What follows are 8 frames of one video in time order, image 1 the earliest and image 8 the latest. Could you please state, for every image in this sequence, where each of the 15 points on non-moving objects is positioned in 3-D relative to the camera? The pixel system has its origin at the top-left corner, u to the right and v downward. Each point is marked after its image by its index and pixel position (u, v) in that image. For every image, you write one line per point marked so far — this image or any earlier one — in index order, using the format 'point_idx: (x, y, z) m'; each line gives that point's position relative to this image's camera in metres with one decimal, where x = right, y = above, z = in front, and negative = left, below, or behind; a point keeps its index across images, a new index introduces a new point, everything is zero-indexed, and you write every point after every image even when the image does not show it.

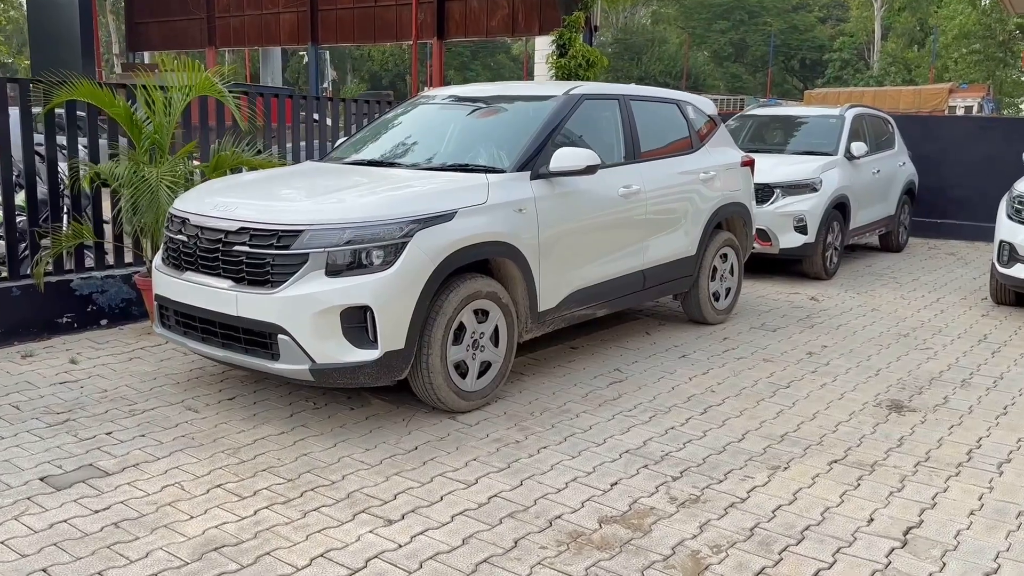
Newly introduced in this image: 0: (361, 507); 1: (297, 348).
0: (-0.6, -0.9, +3.6) m
1: (-1.1, -0.3, +4.3) m
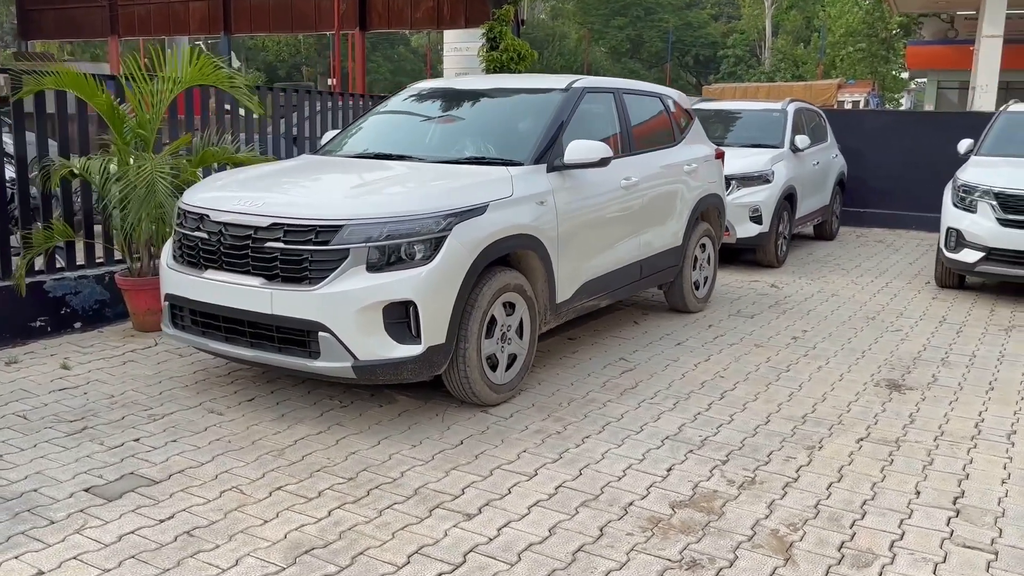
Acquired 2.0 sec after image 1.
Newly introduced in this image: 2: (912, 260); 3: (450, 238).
0: (-0.3, -0.9, +3.6) m
1: (-0.8, -0.3, +4.2) m
2: (+5.1, +0.4, +11.1) m
3: (-0.3, +0.2, +4.4) m
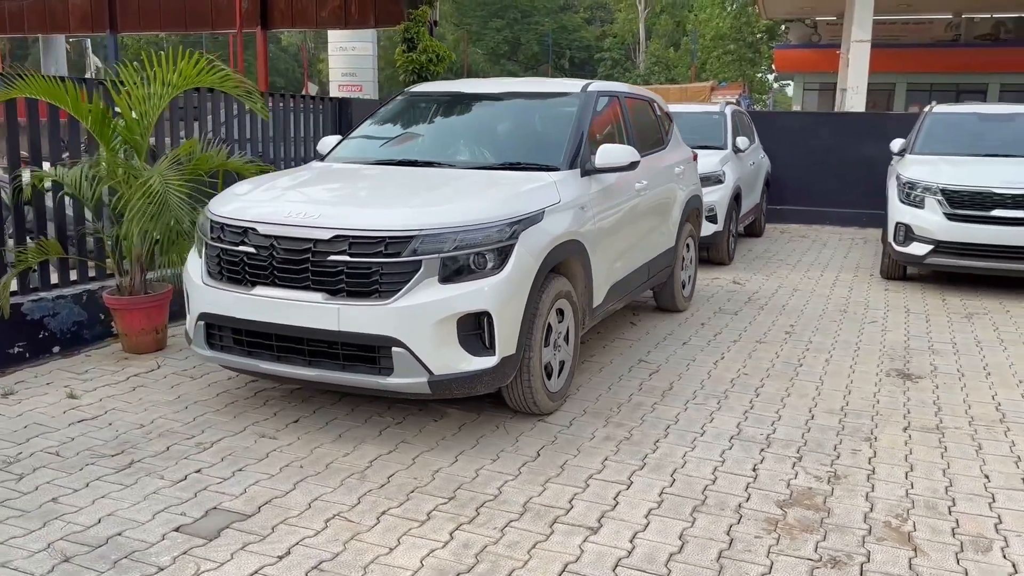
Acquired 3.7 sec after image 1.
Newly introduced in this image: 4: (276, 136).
0: (+0.2, -0.9, +3.5) m
1: (-0.5, -0.3, +4.1) m
2: (+4.5, +0.5, +11.7) m
3: (0.0, +0.2, +4.3) m
4: (-2.1, +1.4, +7.9) m
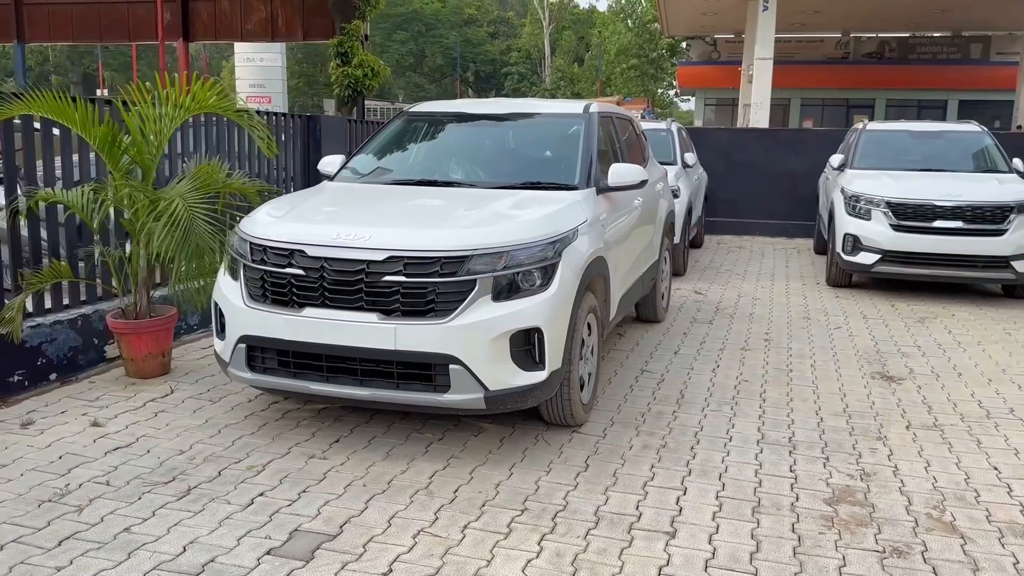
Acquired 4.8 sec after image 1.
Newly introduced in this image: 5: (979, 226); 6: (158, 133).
0: (+0.5, -1.0, +3.7) m
1: (-0.2, -0.4, +4.2) m
2: (+3.8, +0.4, +12.3) m
3: (+0.3, +0.1, +4.5) m
4: (-2.3, +1.3, +7.8) m
5: (+4.8, +0.6, +8.9) m
6: (-2.2, +1.0, +5.4) m
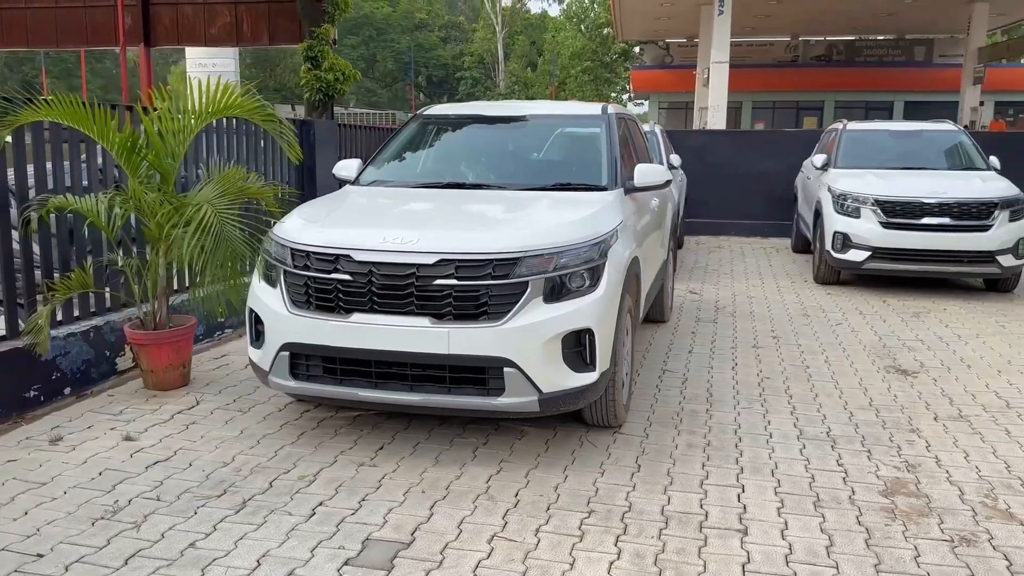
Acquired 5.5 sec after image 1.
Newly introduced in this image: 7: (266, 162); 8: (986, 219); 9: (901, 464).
0: (+0.8, -1.0, +3.7) m
1: (+0.1, -0.4, +4.1) m
2: (+3.6, +0.4, +12.5) m
3: (+0.5, +0.1, +4.5) m
4: (-2.3, +1.2, +7.7) m
5: (+4.8, +0.7, +9.1) m
6: (-2.0, +0.9, +5.3) m
7: (-2.2, +1.2, +7.9) m
8: (+5.0, +0.7, +9.1) m
9: (+2.0, -0.9, +4.4) m
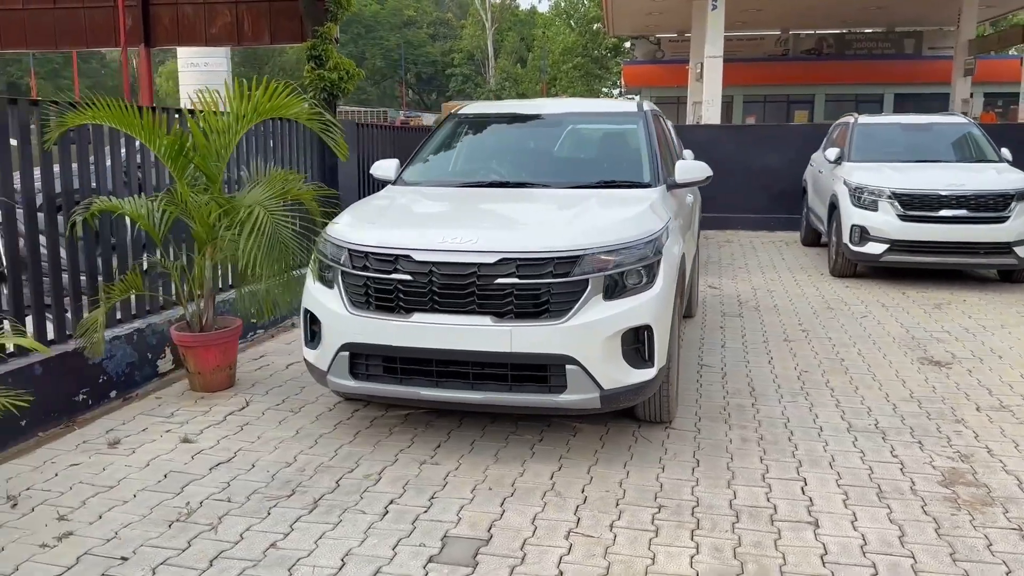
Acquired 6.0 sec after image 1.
0: (+1.1, -1.0, +3.7) m
1: (+0.4, -0.4, +4.2) m
2: (+3.8, +0.5, +12.6) m
3: (+0.8, +0.1, +4.5) m
4: (-2.1, +1.2, +7.7) m
5: (+5.0, +0.8, +9.2) m
6: (-1.8, +0.9, +5.3) m
7: (-2.0, +1.2, +7.9) m
8: (+5.2, +0.8, +9.2) m
9: (+2.3, -0.9, +4.5) m
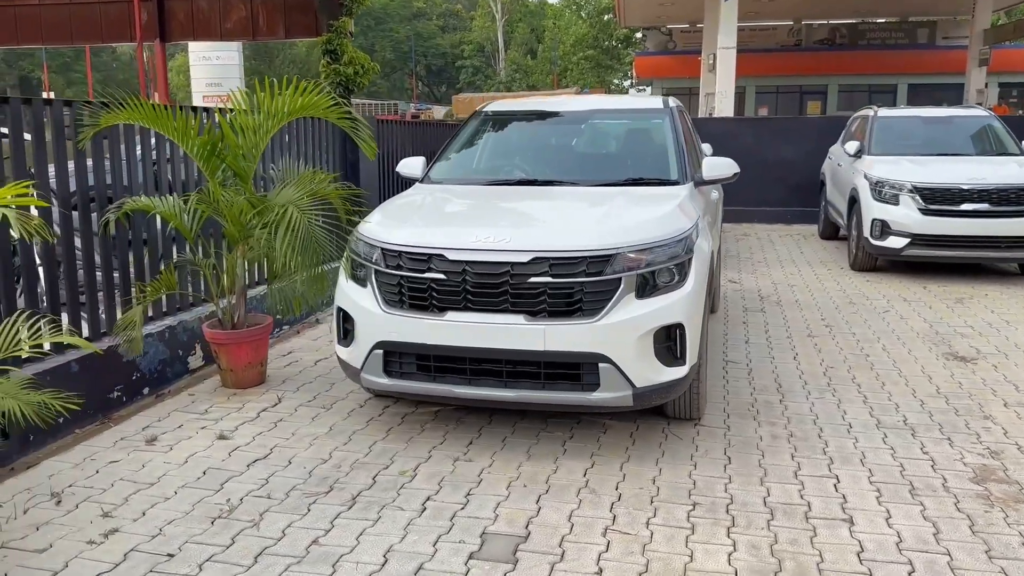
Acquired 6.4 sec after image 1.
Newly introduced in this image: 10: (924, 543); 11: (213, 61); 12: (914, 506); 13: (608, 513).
0: (+1.2, -1.0, +3.8) m
1: (+0.5, -0.4, +4.2) m
2: (+4.1, +0.6, +12.6) m
3: (+0.9, +0.1, +4.5) m
4: (-1.9, +1.2, +7.7) m
5: (+5.2, +0.9, +9.2) m
6: (-1.6, +0.9, +5.3) m
7: (-1.8, +1.2, +8.0) m
8: (+5.4, +0.9, +9.2) m
9: (+2.4, -0.8, +4.5) m
10: (+1.6, -1.0, +3.5) m
11: (-6.5, +5.0, +19.3) m
12: (+1.8, -1.0, +3.8) m
13: (+0.4, -1.0, +3.8) m
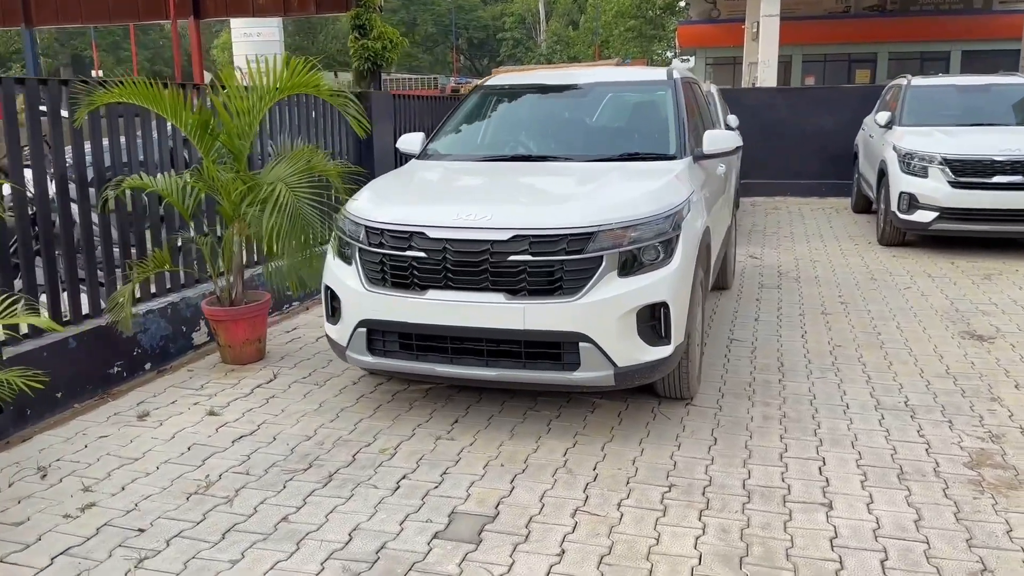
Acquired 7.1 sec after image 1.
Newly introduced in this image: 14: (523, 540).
0: (+1.1, -0.9, +3.7) m
1: (+0.4, -0.3, +4.1) m
2: (+4.4, +0.9, +12.3) m
3: (+0.9, +0.3, +4.4) m
4: (-1.8, +1.4, +7.7) m
5: (+5.4, +1.1, +8.8) m
6: (-1.6, +1.1, +5.3) m
7: (-1.7, +1.4, +8.0) m
8: (+5.6, +1.1, +8.8) m
9: (+2.4, -0.7, +4.4) m
10: (+1.5, -0.9, +3.4) m
11: (-5.9, +5.6, +19.4) m
12: (+1.6, -0.9, +3.7) m
13: (+0.3, -0.9, +3.7) m
14: (0.0, -1.0, +3.3) m
